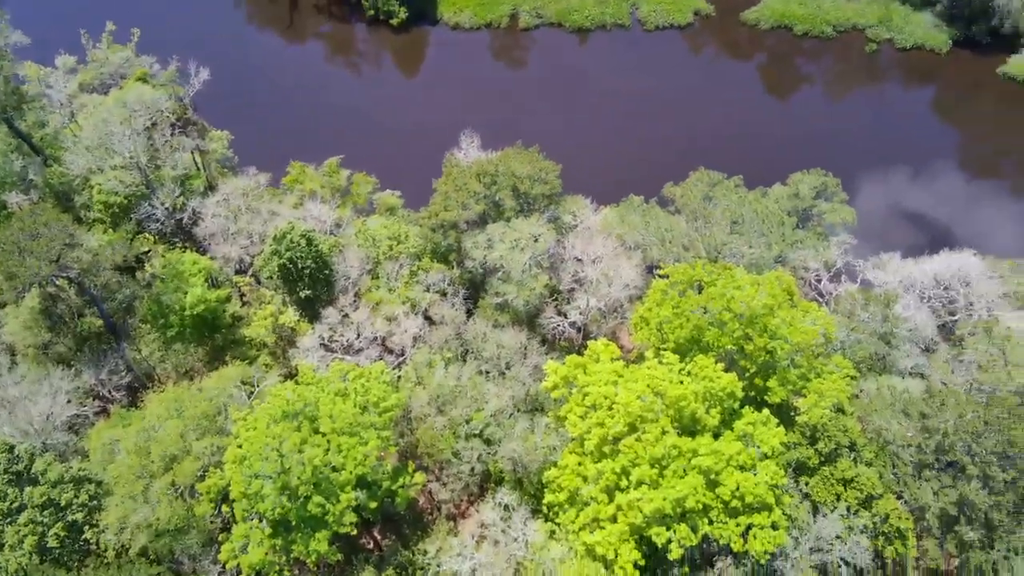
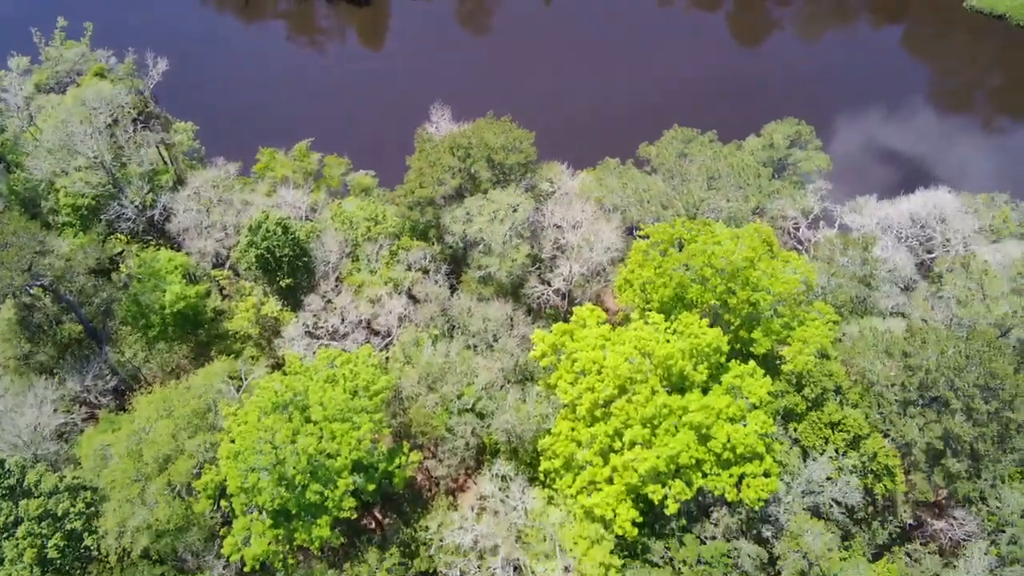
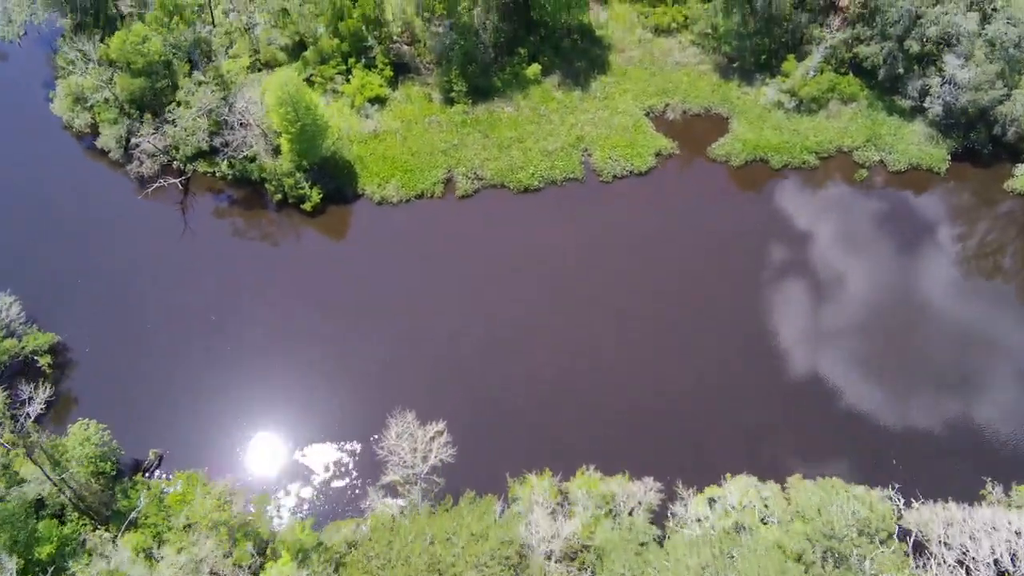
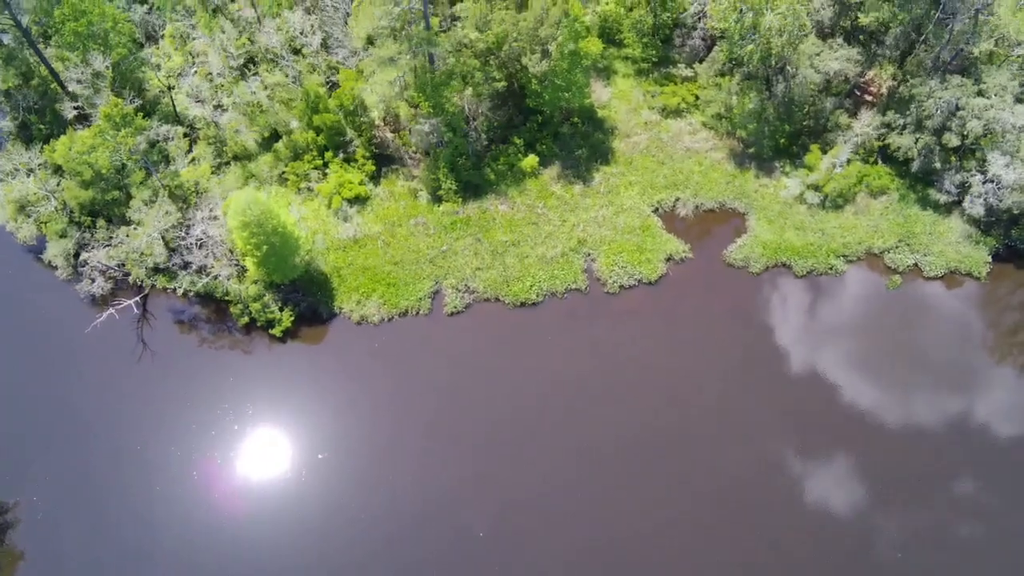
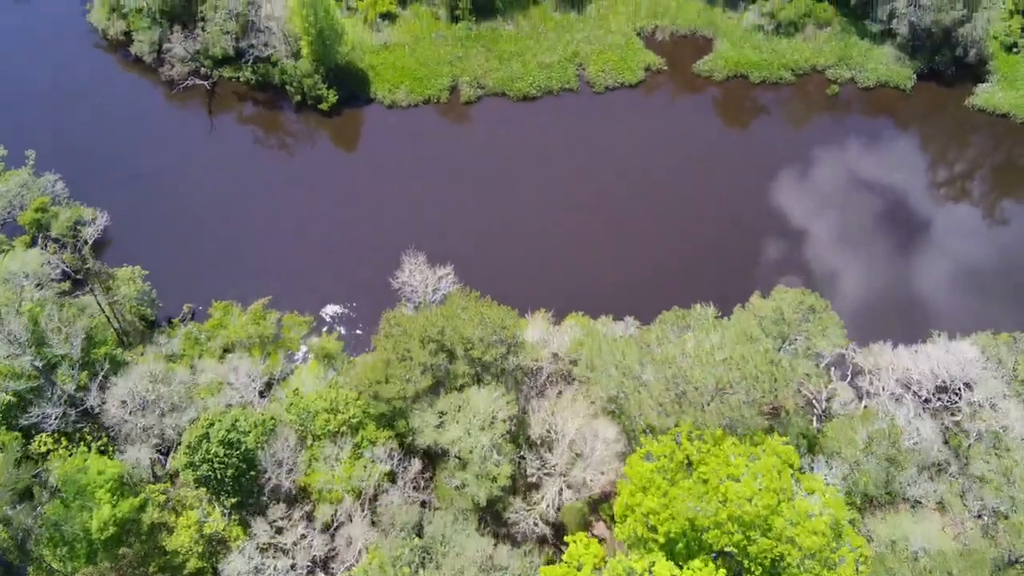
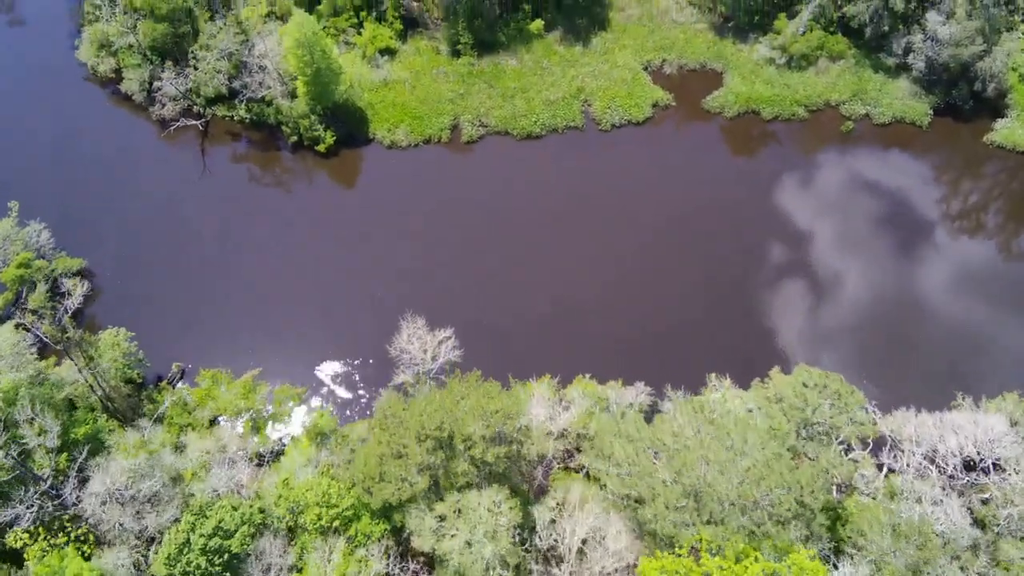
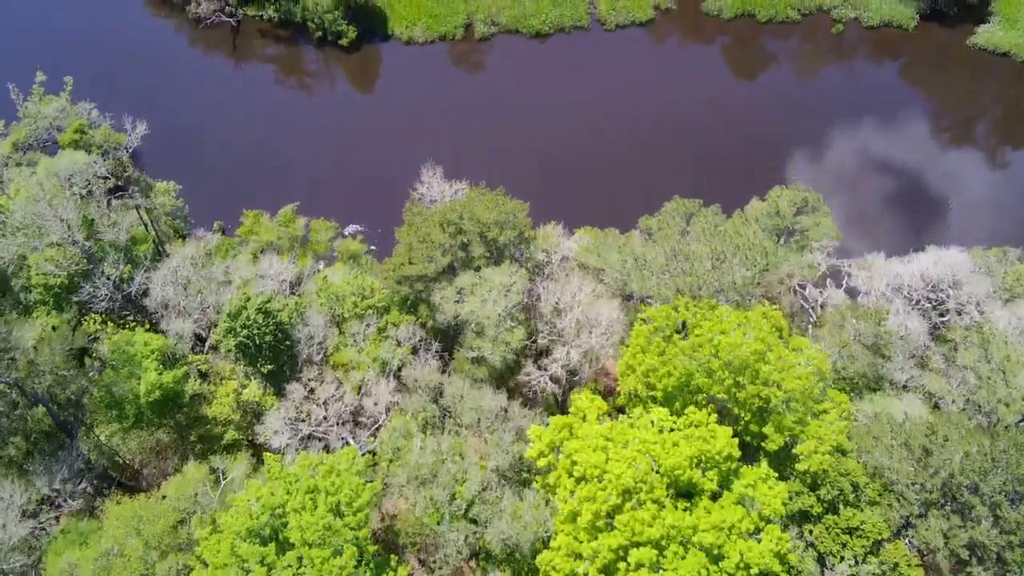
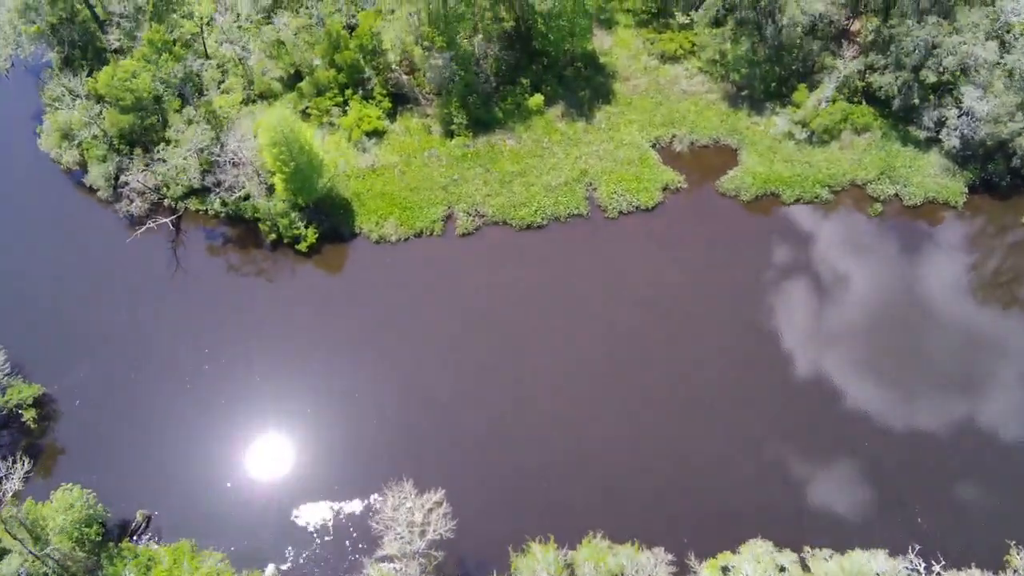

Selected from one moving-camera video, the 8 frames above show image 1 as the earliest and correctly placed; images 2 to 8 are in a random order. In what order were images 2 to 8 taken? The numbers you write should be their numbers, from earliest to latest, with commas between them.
2, 7, 5, 6, 3, 8, 4
